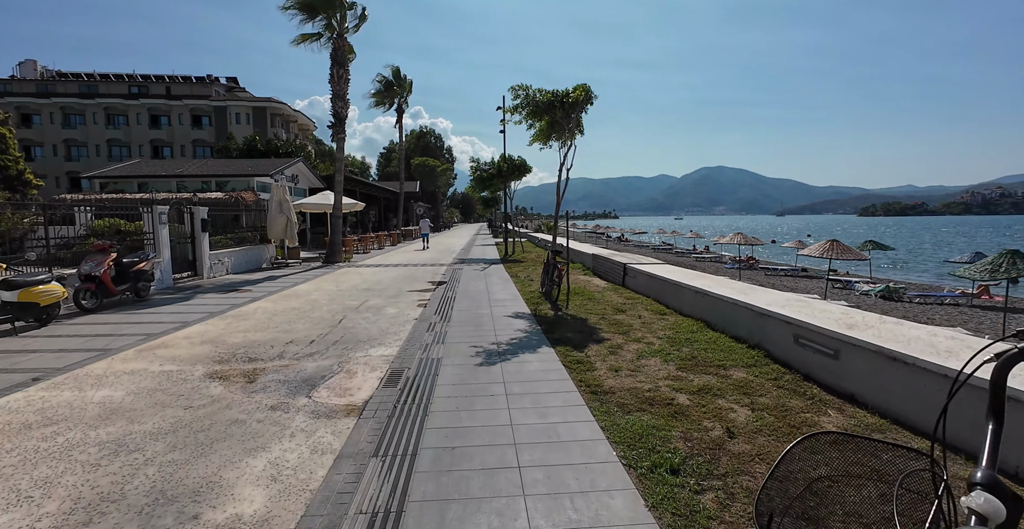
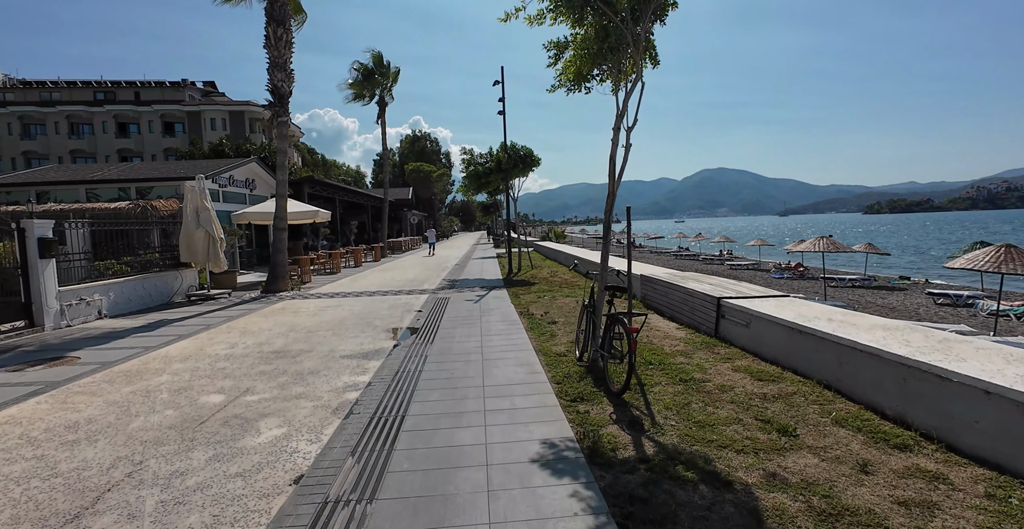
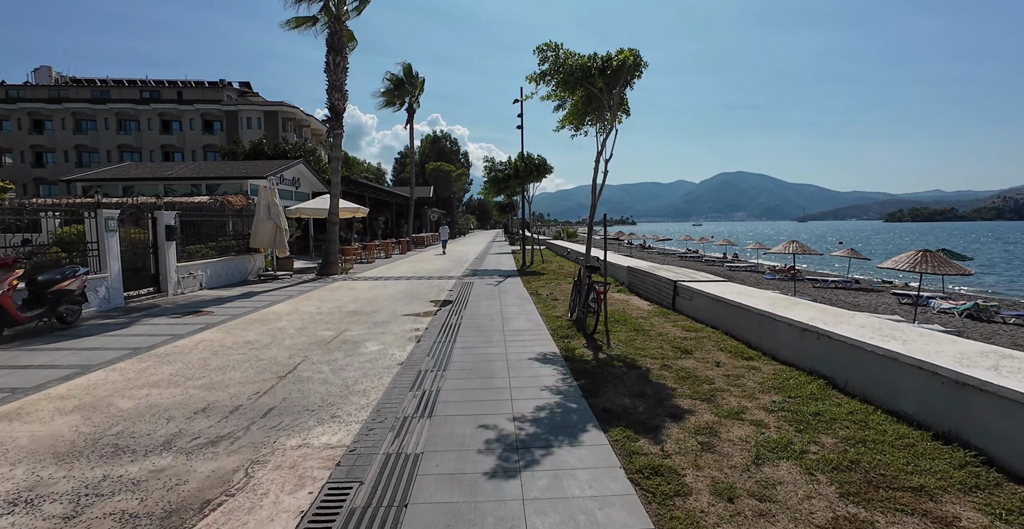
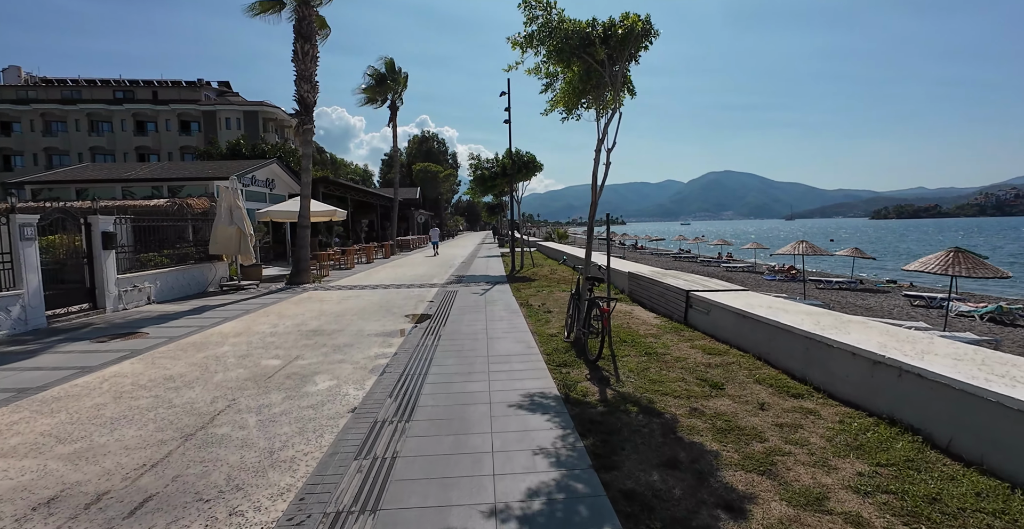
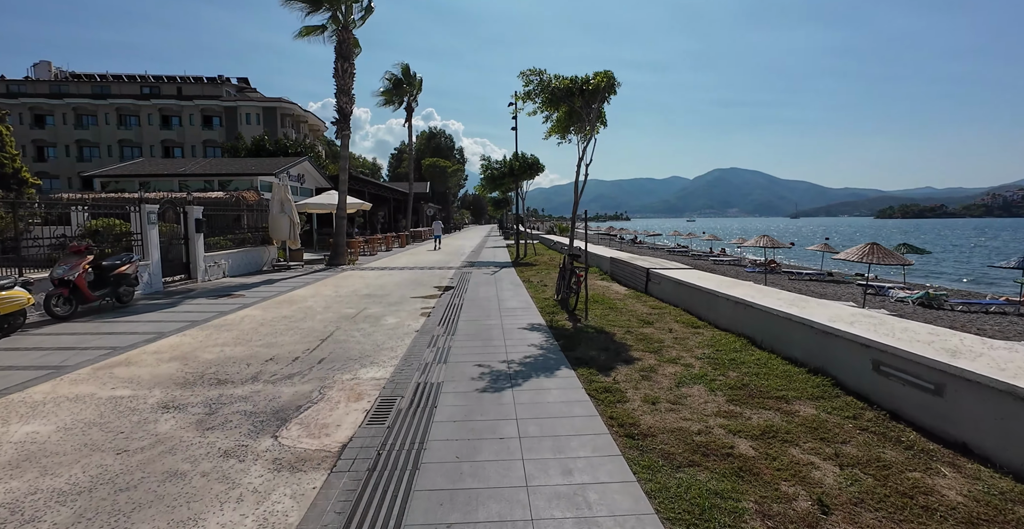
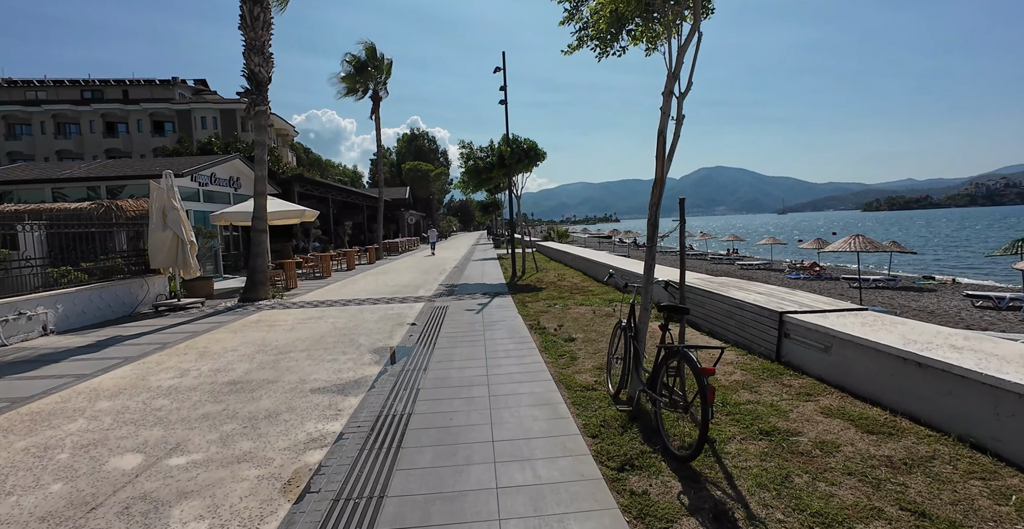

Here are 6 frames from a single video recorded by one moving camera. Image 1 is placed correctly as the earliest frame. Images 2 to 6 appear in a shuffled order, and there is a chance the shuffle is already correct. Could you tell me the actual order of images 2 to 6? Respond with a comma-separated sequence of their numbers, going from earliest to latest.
5, 3, 4, 2, 6
